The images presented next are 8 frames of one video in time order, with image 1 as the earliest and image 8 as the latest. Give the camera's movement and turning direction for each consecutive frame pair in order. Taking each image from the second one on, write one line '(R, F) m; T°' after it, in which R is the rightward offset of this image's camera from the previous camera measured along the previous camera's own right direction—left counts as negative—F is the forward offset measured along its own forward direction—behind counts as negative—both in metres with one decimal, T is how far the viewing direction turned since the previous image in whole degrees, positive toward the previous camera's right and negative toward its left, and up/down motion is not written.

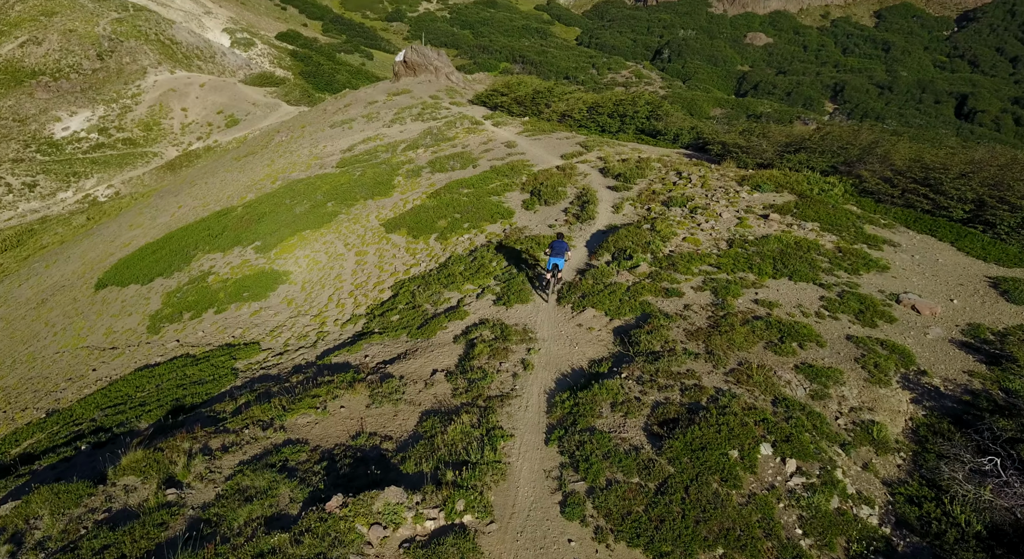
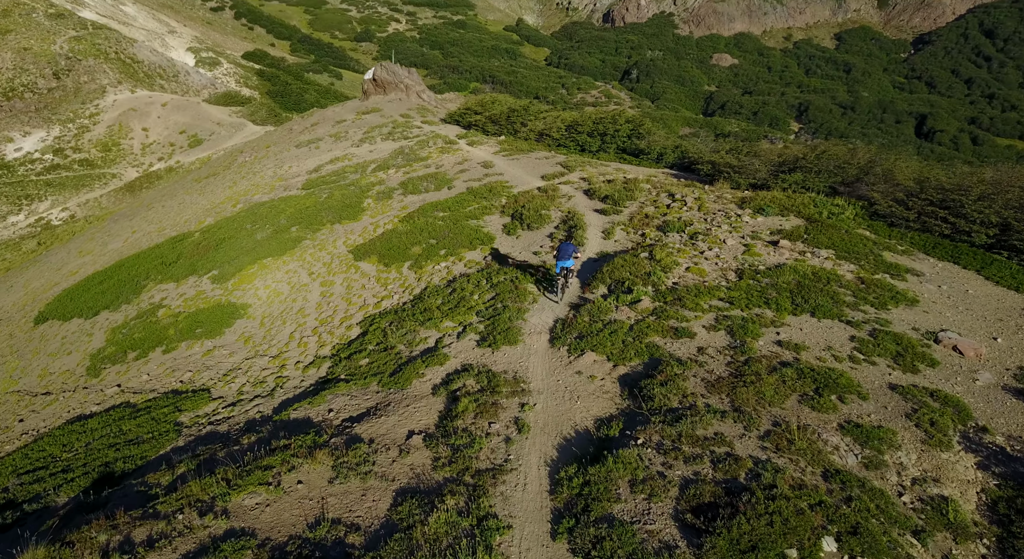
(-0.3, +2.0) m; +3°
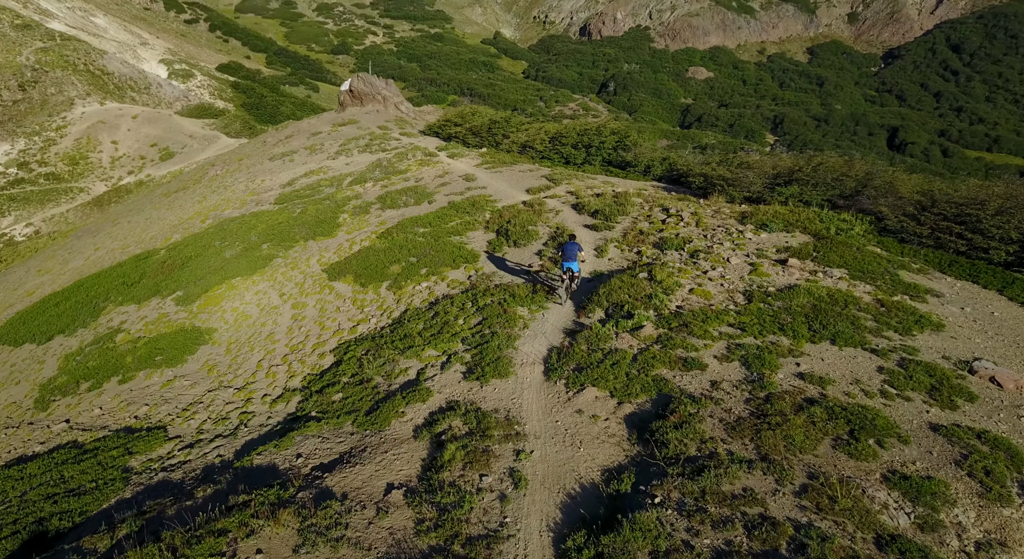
(-0.2, +1.4) m; +2°
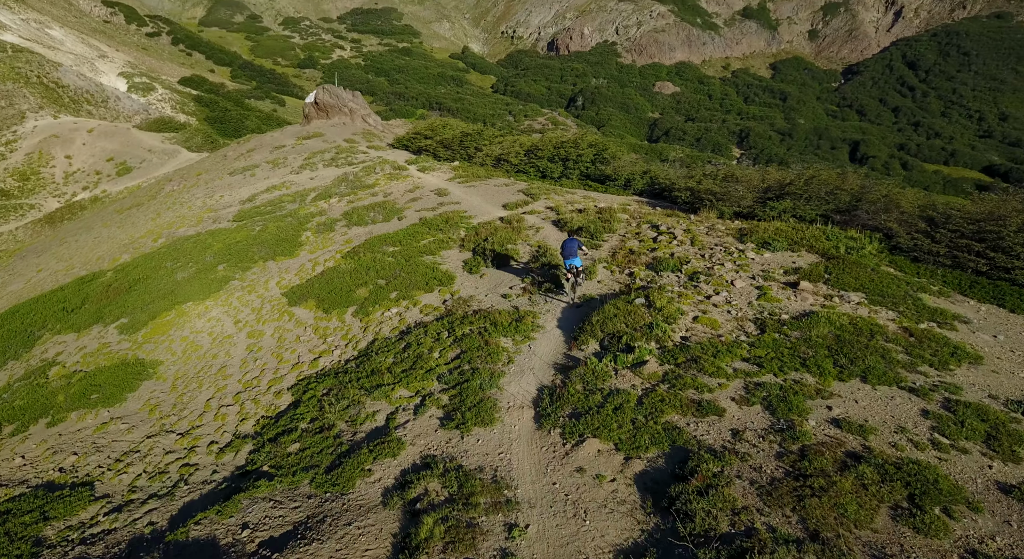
(-0.3, +1.8) m; +3°
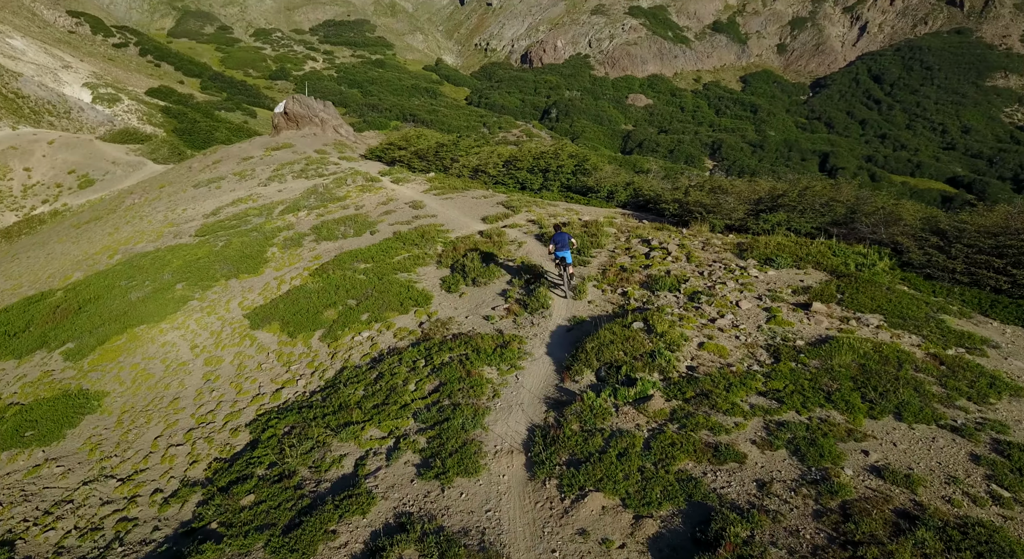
(-0.2, +1.4) m; +3°
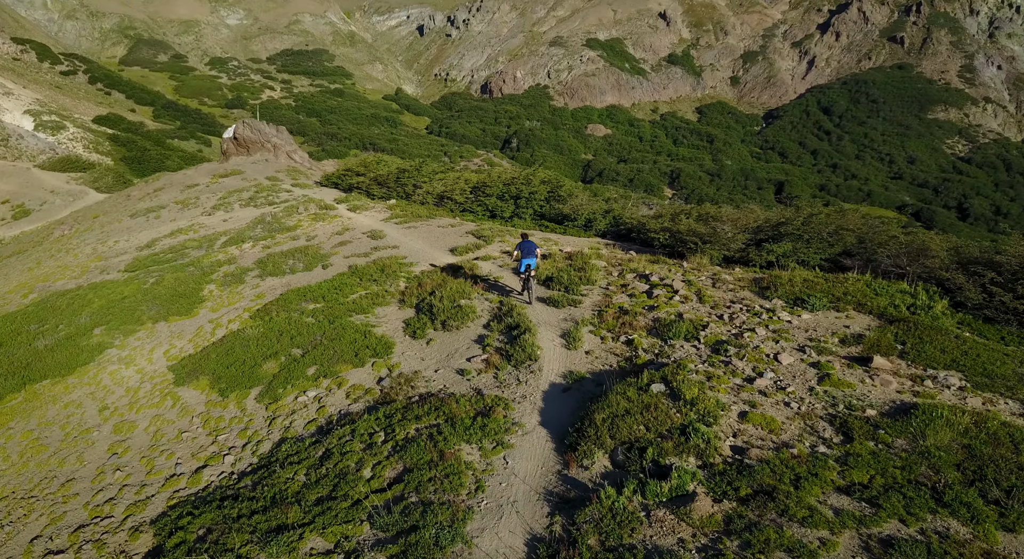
(-0.4, +2.8) m; +4°
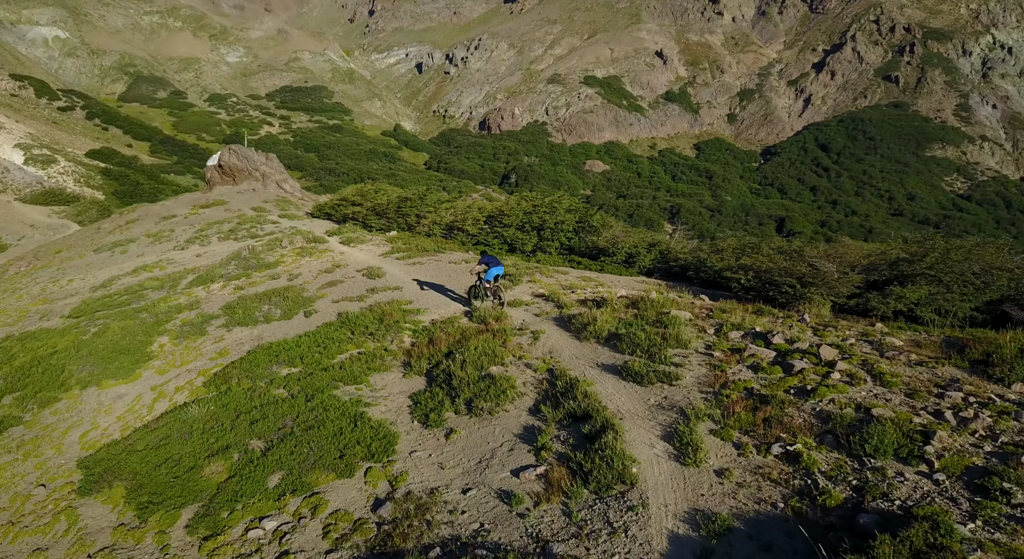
(-1.3, +4.9) m; 0°
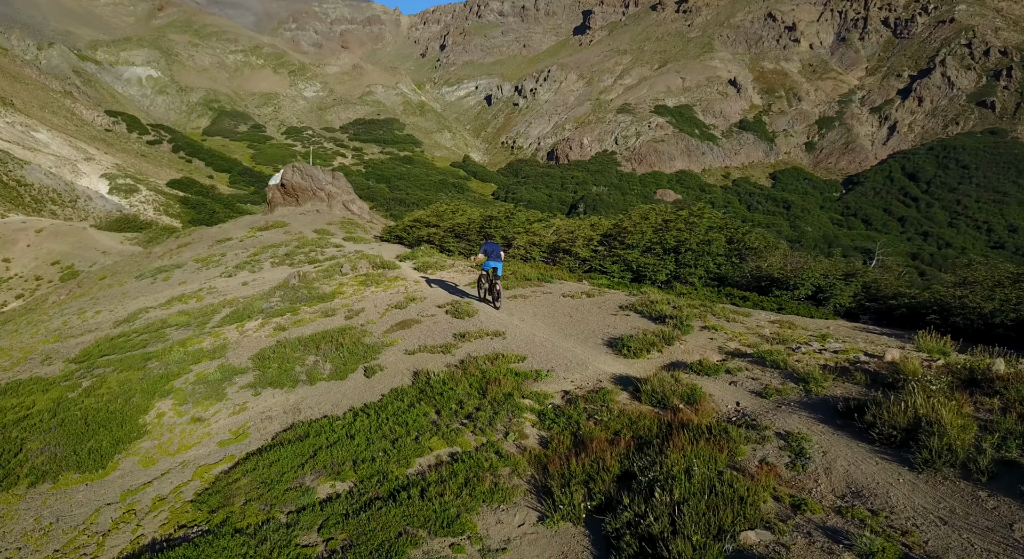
(-2.4, +6.5) m; -6°
